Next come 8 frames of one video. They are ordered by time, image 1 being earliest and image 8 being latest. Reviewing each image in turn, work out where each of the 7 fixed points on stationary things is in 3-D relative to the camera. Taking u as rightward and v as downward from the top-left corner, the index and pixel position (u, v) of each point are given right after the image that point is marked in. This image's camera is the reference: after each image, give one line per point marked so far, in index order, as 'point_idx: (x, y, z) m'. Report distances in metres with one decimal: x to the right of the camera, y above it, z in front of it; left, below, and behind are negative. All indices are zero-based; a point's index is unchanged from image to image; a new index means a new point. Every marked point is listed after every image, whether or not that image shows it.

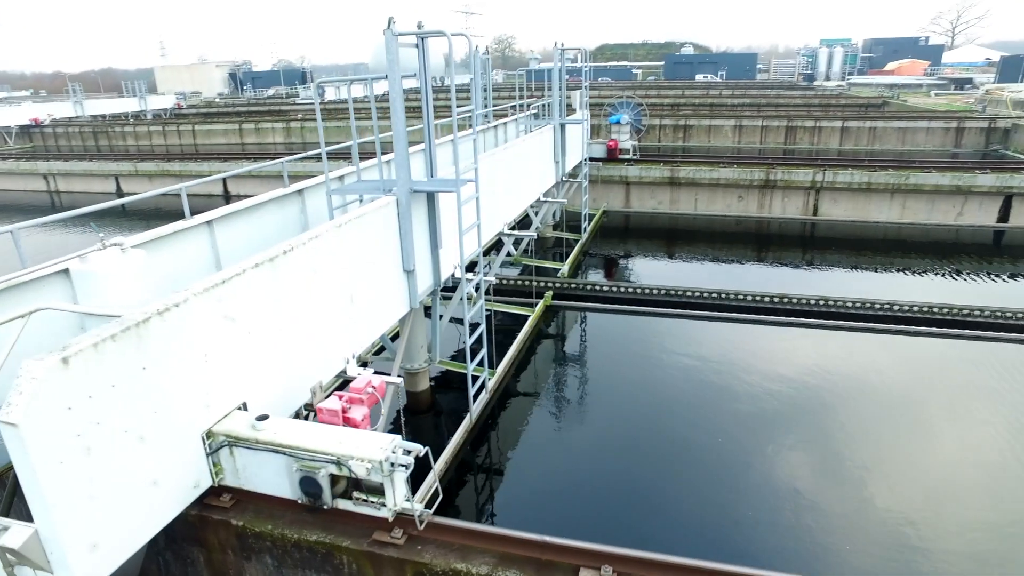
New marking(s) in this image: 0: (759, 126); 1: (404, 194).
0: (+6.8, +4.5, +17.8) m
1: (-0.6, +0.6, +3.8) m
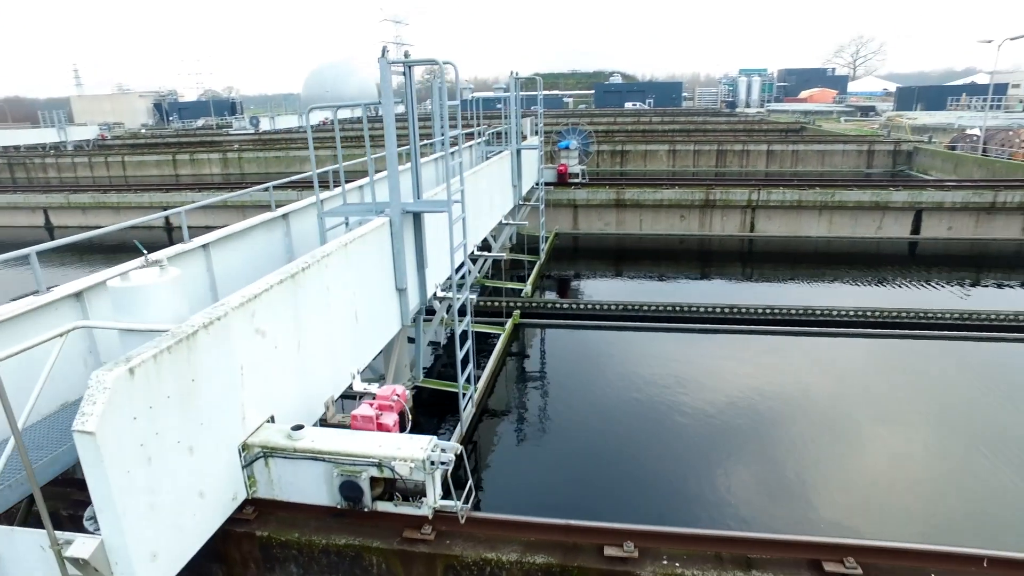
0: (+5.2, +4.0, +18.8) m
1: (-0.7, +0.5, +4.0) m
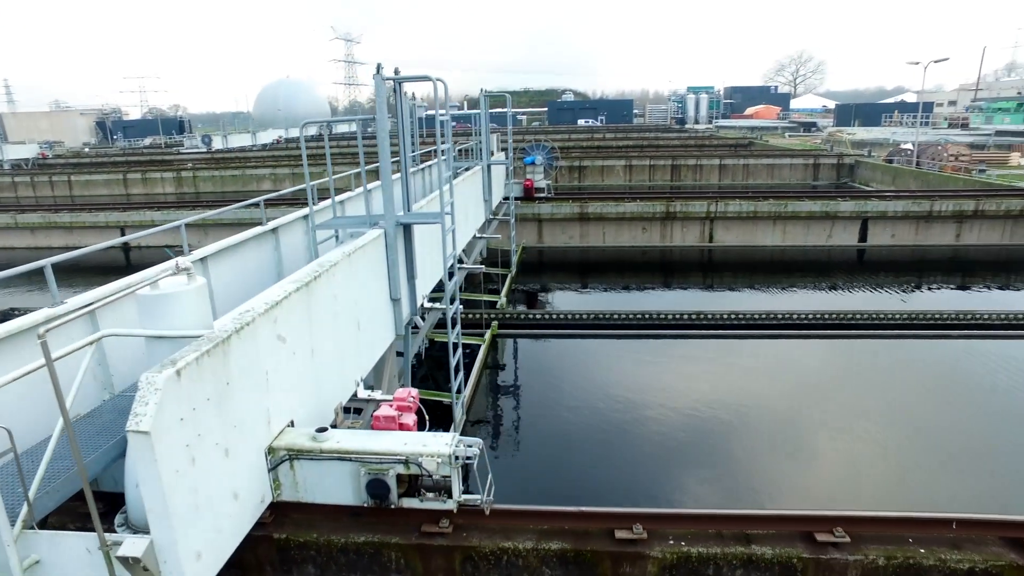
0: (+4.0, +3.7, +19.4) m
1: (-0.8, +0.4, +4.2) m
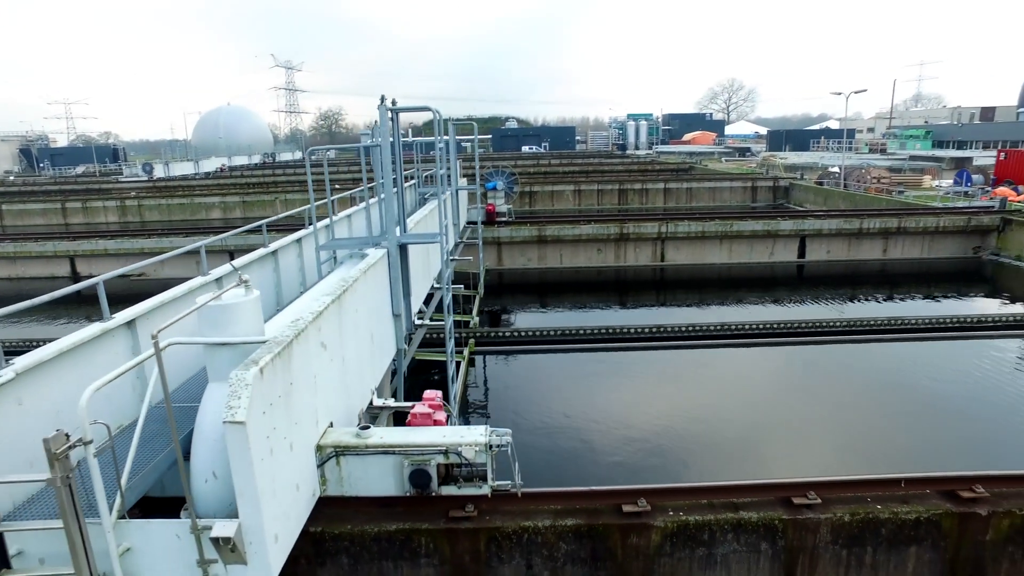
0: (+2.6, +3.1, +20.2) m
1: (-0.8, +0.3, +4.5) m
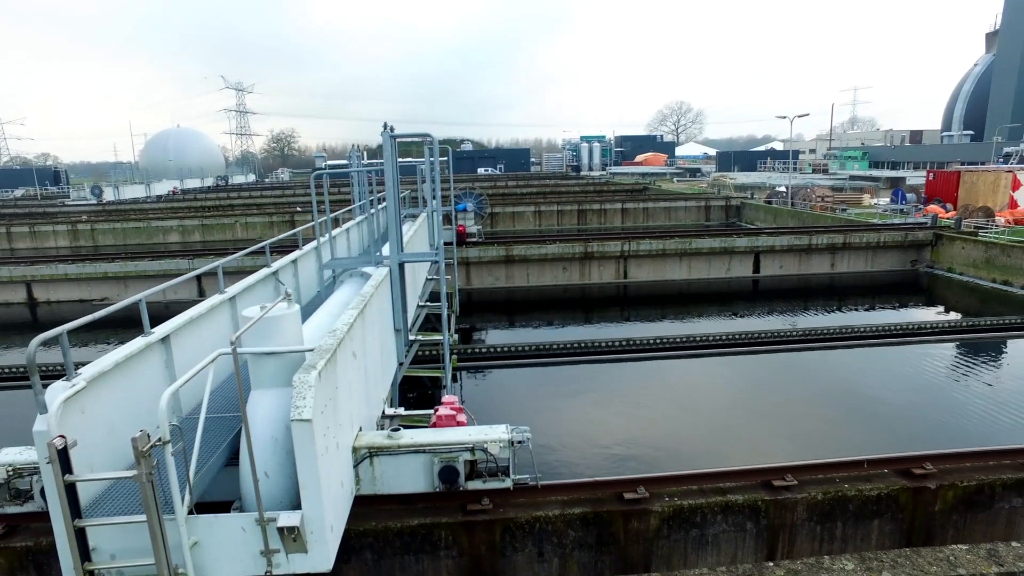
0: (+1.4, +2.5, +20.8) m
1: (-0.9, +0.2, +4.8) m
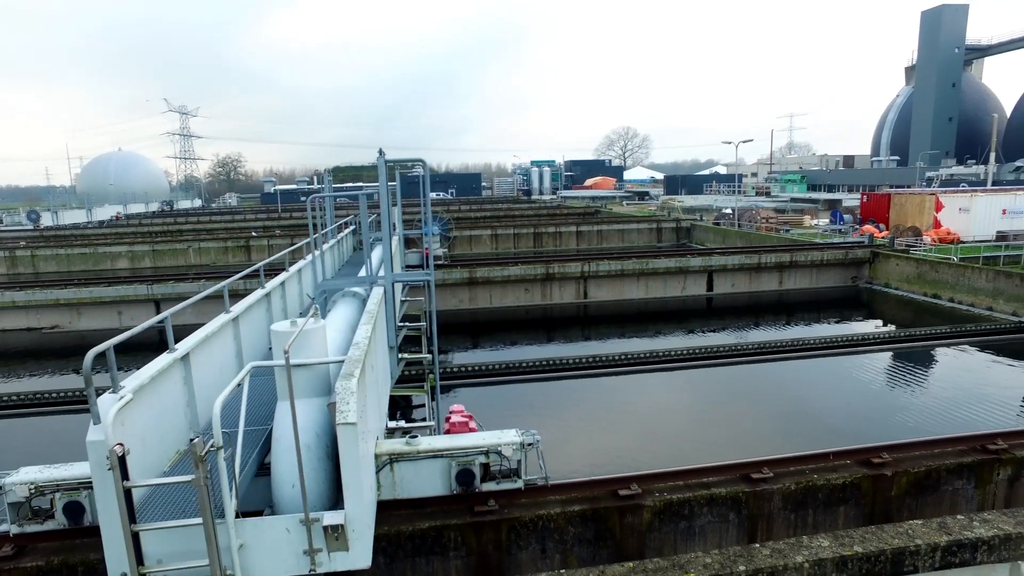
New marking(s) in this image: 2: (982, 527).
0: (+0.1, +1.8, +21.2) m
1: (-1.0, +0.1, +5.0) m
2: (+2.4, -1.2, +3.3) m
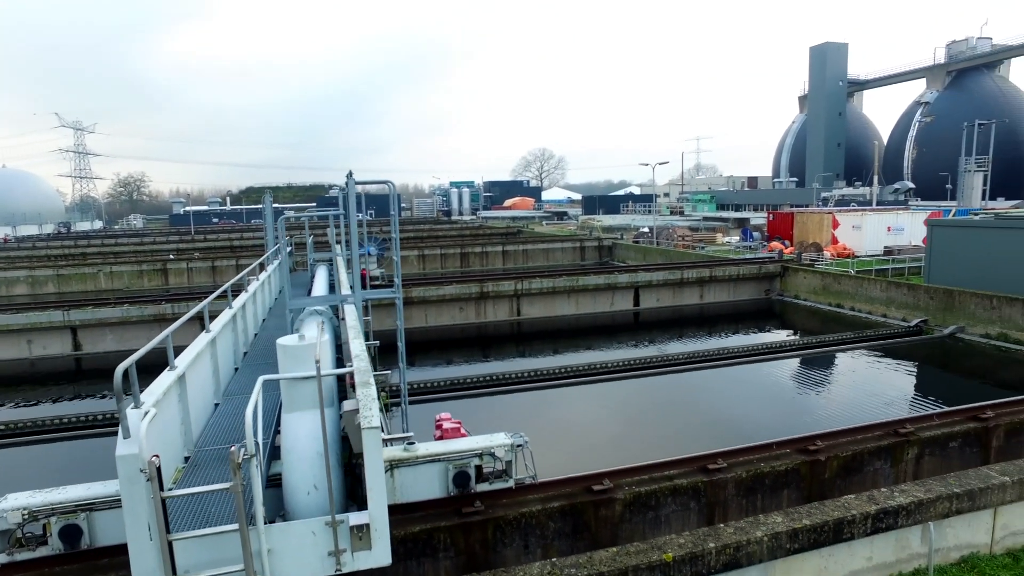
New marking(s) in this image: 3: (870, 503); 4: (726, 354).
0: (-2.3, +1.2, +21.4) m
1: (-1.2, -0.1, +5.2) m
2: (+2.4, -1.3, +3.9) m
3: (+2.1, -1.3, +3.8) m
4: (+3.7, -1.2, +11.3) m
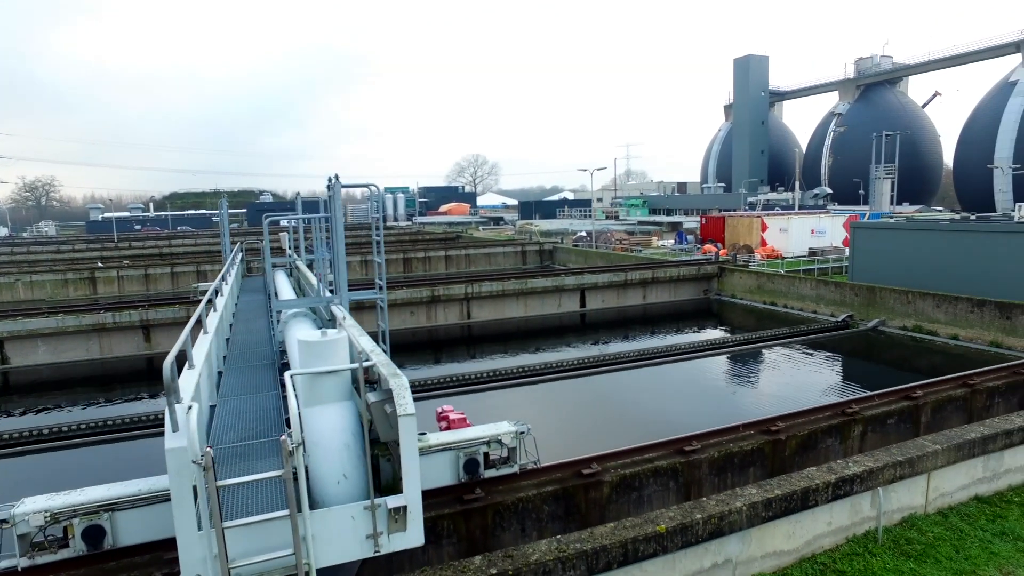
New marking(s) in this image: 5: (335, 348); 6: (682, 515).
0: (-4.1, +1.0, +21.4) m
1: (-1.4, -0.1, +5.3) m
2: (+2.3, -1.2, +4.4) m
3: (+2.1, -1.2, +4.3) m
4: (+2.9, -1.2, +12.0) m
5: (-1.0, -0.4, +3.5) m
6: (+1.0, -1.4, +3.9) m
